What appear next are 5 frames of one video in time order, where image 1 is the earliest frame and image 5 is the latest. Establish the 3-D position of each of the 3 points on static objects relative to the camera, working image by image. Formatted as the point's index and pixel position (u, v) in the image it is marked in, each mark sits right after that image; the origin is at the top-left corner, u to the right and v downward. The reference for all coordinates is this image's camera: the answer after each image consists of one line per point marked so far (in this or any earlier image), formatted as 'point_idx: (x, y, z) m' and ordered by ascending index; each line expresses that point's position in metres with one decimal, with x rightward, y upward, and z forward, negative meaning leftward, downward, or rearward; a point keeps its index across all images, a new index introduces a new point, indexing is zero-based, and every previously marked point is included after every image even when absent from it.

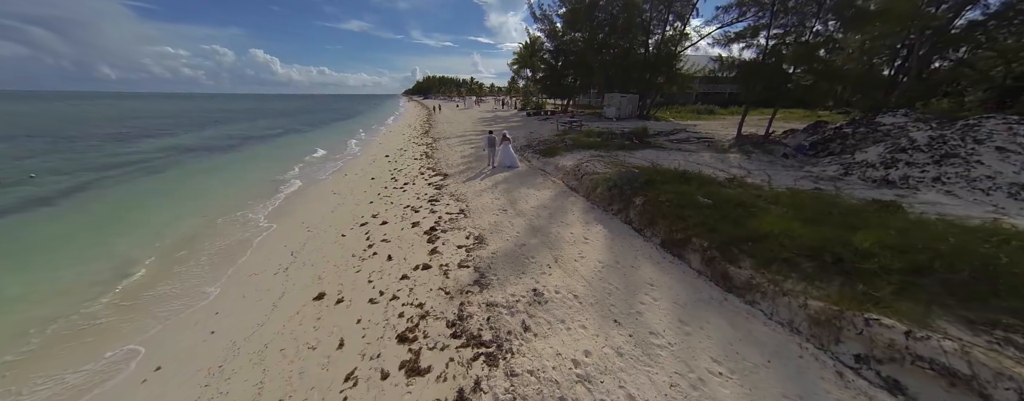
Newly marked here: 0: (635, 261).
0: (+2.8, -1.4, +5.6) m
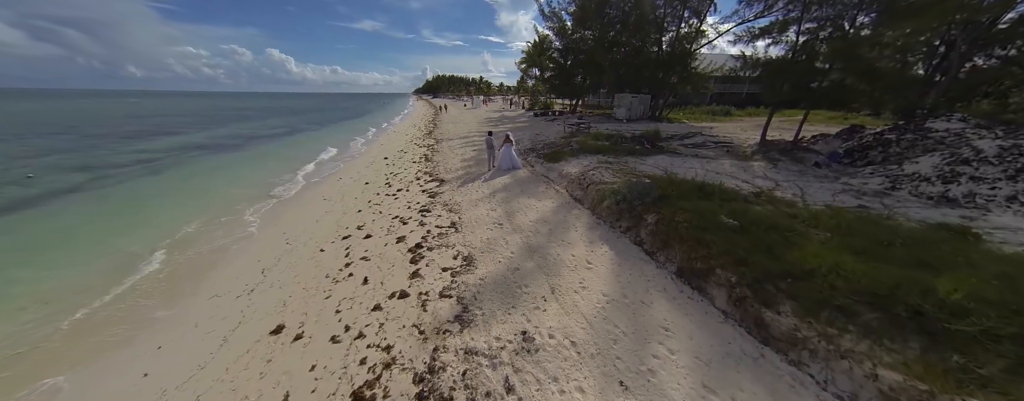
0: (+2.6, -1.8, +4.7) m
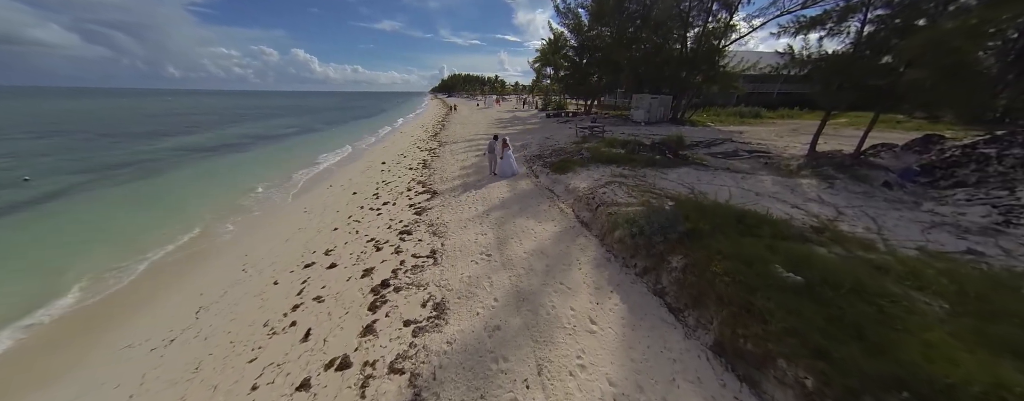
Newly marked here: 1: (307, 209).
0: (+2.2, -2.5, +3.3) m
1: (-8.1, -0.3, +9.7) m
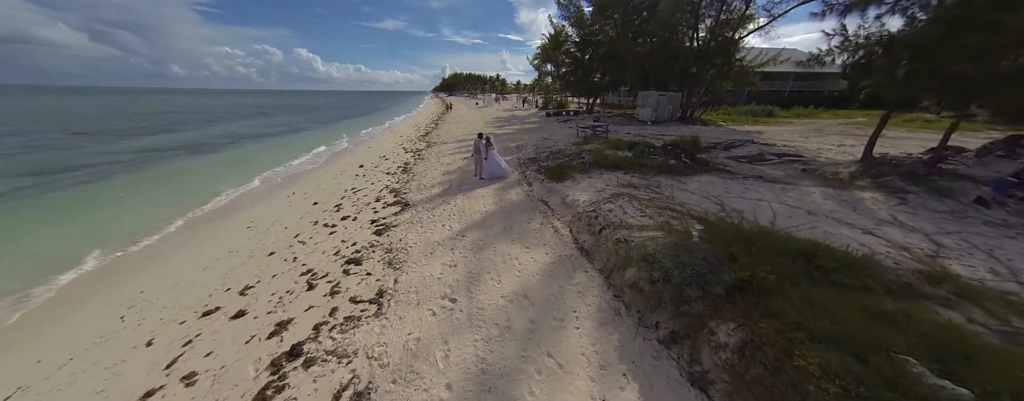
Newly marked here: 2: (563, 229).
0: (+1.6, -3.0, +1.6) m
1: (-8.5, -0.7, +8.1) m
2: (+1.4, -0.8, +6.6) m
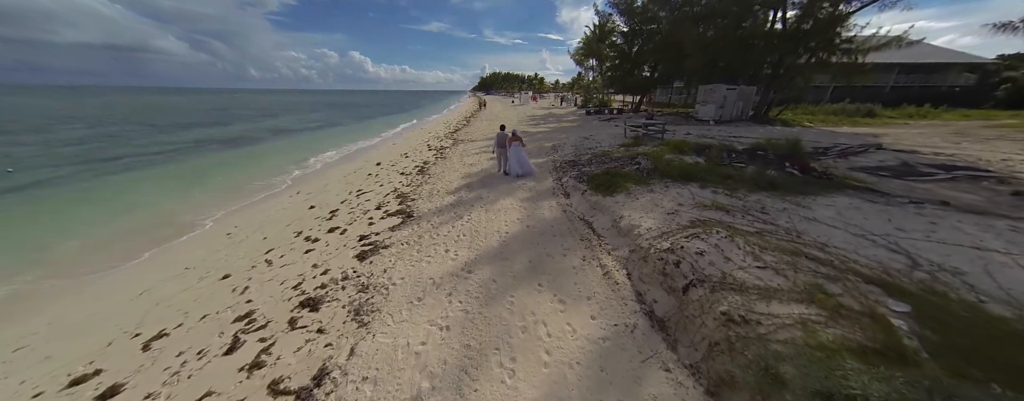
0: (+1.4, -3.5, -0.6) m
1: (-7.8, -0.8, +7.0) m
2: (+1.9, -1.3, +4.3) m
